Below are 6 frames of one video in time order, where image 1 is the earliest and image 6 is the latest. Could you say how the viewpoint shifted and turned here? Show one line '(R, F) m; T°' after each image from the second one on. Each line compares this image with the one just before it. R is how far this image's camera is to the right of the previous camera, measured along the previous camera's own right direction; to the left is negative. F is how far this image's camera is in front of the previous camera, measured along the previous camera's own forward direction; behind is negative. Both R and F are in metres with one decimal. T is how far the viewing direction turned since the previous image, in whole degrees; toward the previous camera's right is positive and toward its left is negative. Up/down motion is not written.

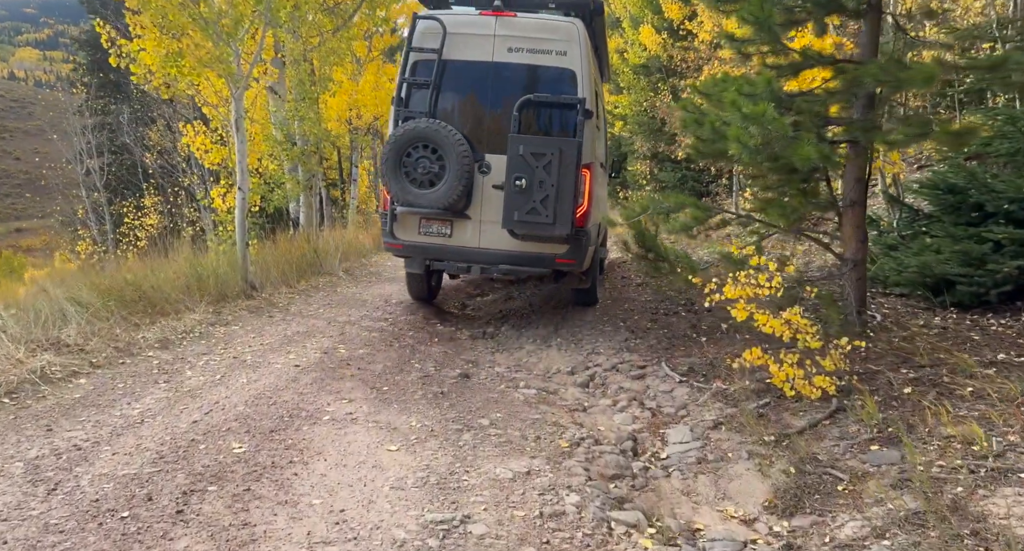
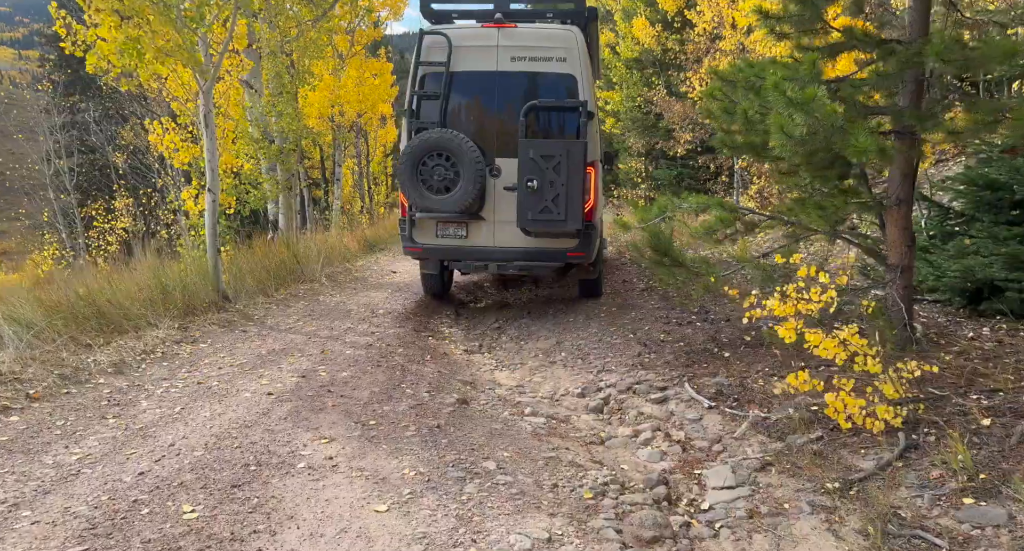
(-0.1, +0.8) m; +1°
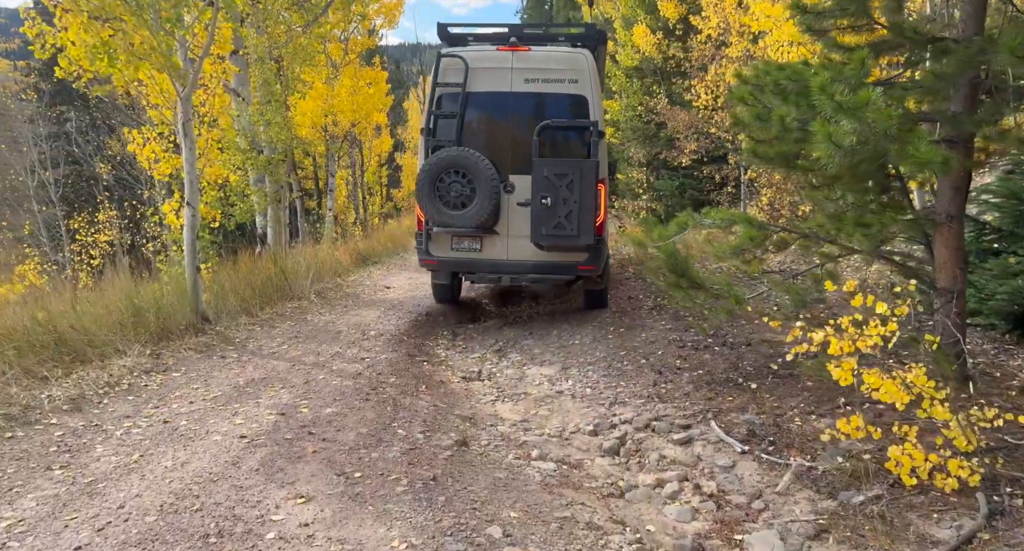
(-0.1, +0.6) m; 0°
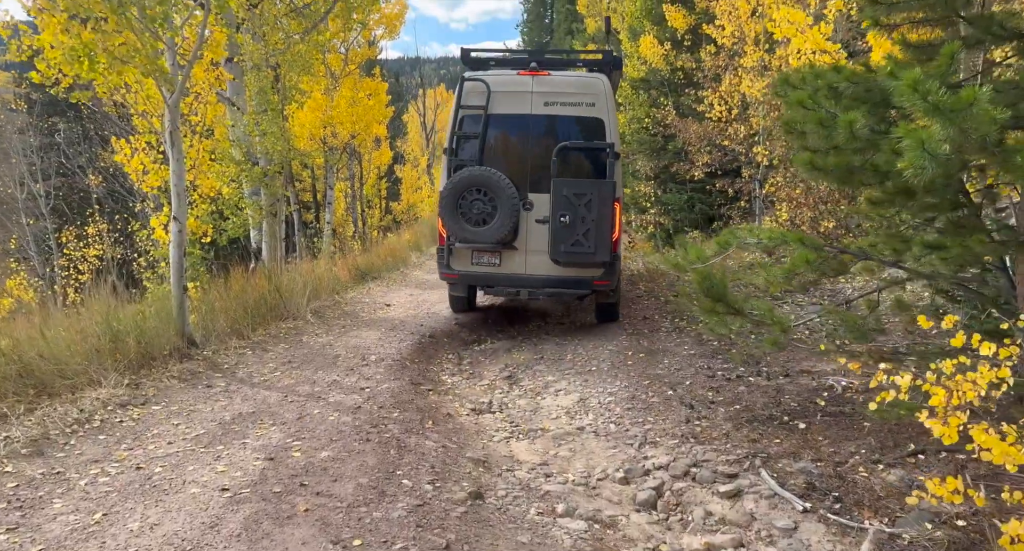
(-0.1, +0.6) m; 0°
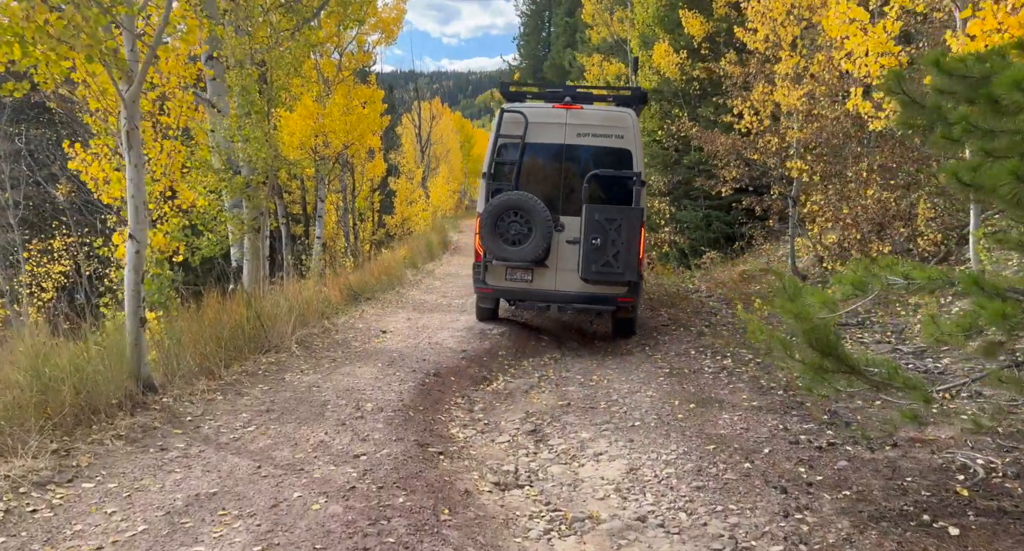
(-0.3, +1.4) m; +1°
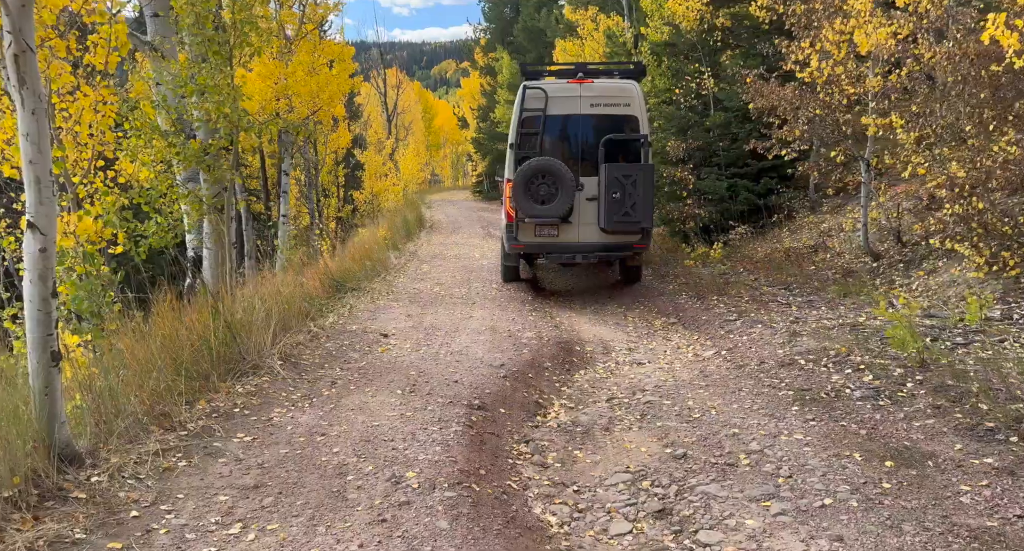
(-0.8, +2.4) m; +3°
